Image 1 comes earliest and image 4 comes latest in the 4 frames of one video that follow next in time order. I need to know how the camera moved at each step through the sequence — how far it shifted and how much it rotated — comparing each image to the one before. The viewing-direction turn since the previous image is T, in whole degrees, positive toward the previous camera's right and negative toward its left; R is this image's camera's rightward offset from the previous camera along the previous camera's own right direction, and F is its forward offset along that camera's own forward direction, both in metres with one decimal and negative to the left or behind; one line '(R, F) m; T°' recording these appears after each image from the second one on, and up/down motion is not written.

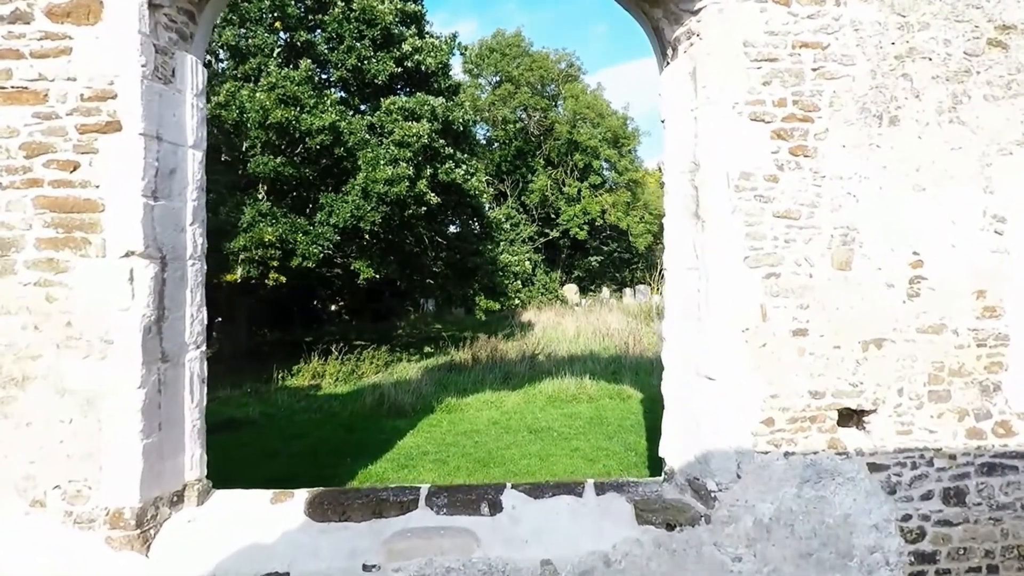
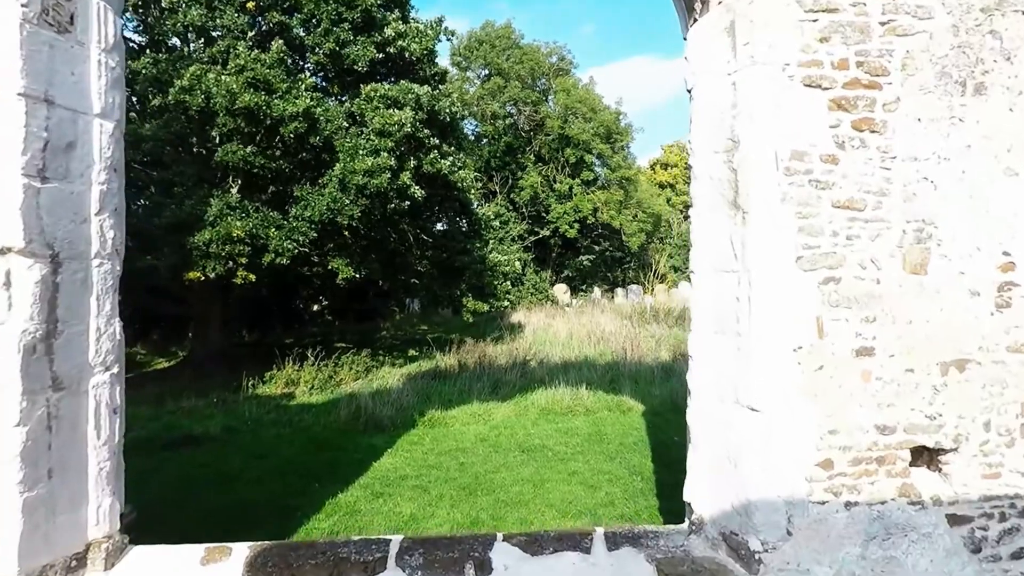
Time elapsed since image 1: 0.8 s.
(0.0, +0.6) m; +1°
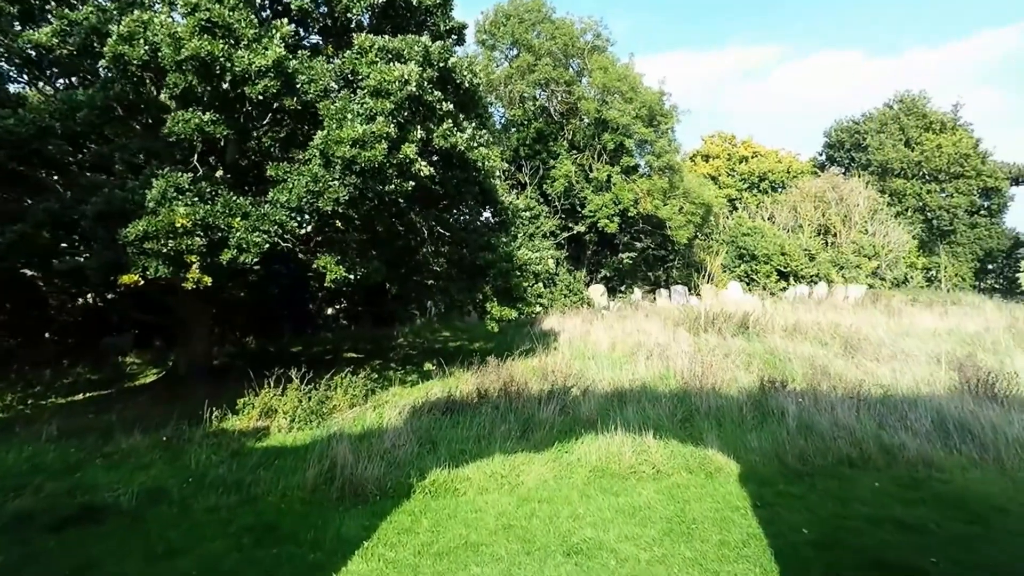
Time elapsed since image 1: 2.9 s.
(0.0, +1.9) m; -3°
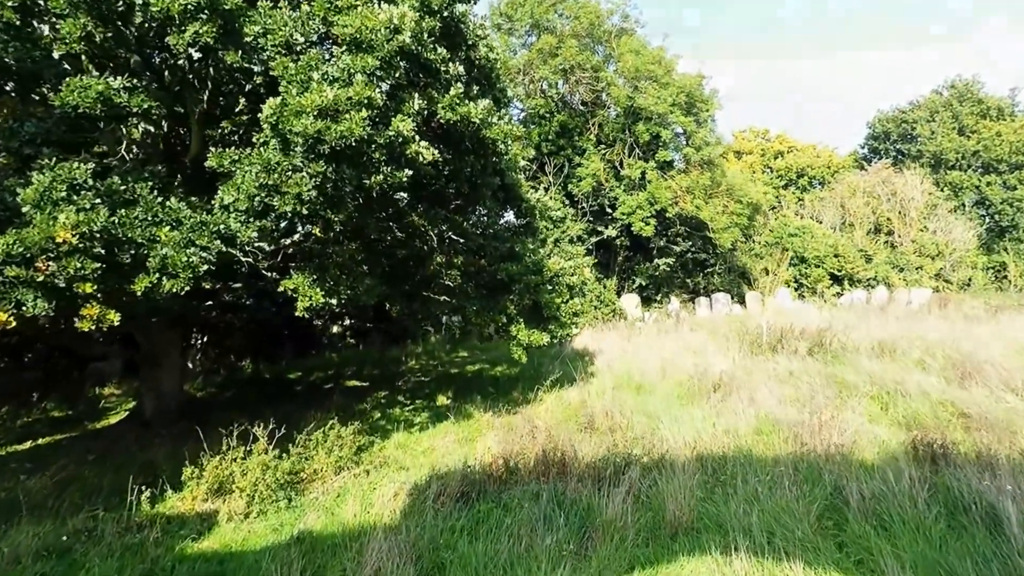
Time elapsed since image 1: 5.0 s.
(-0.1, +1.8) m; -2°
